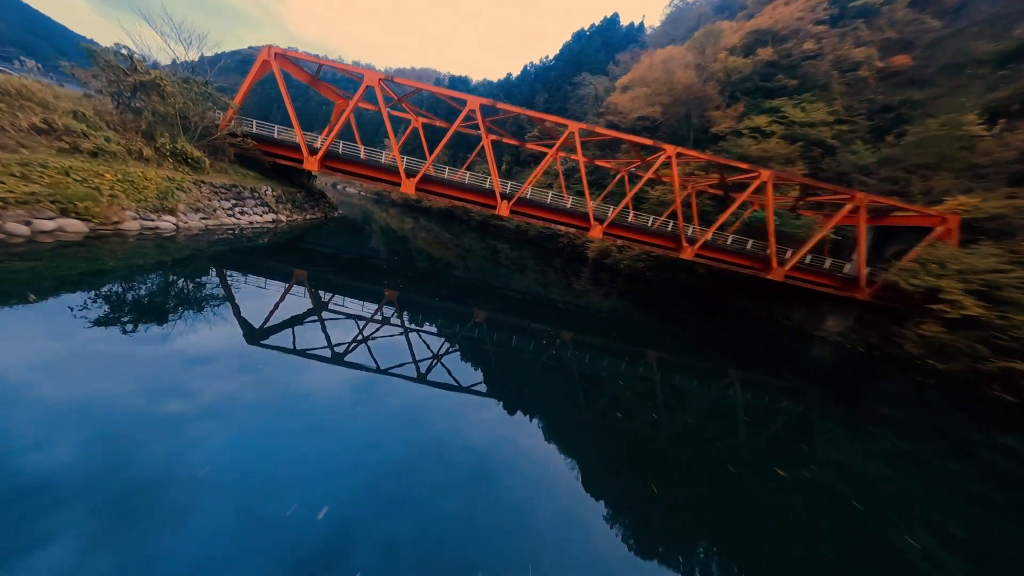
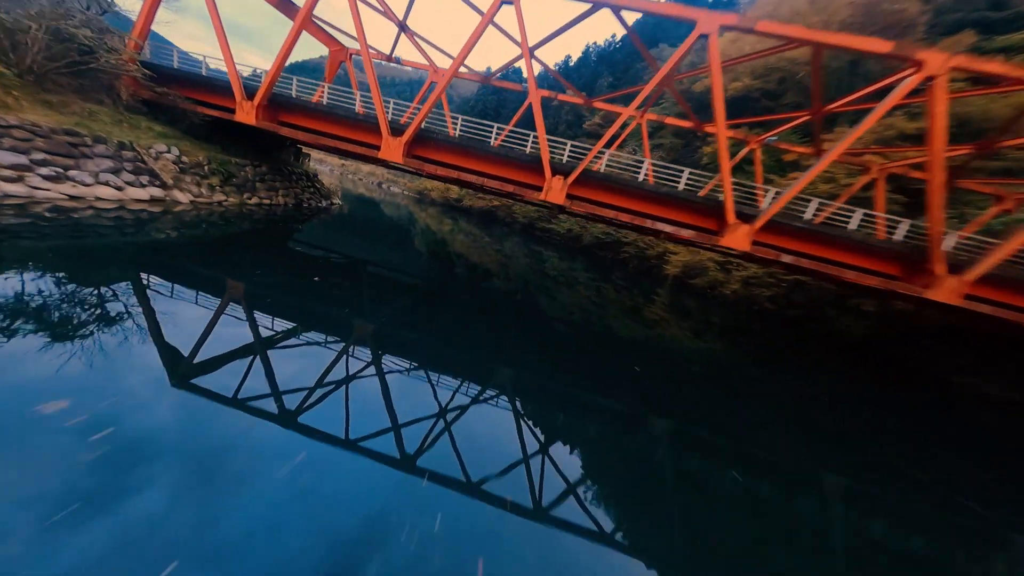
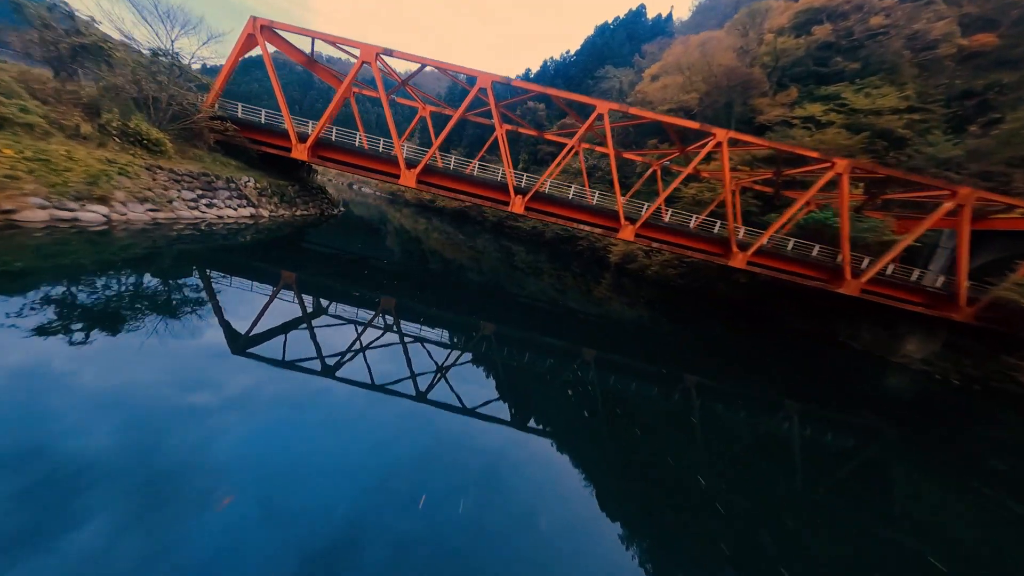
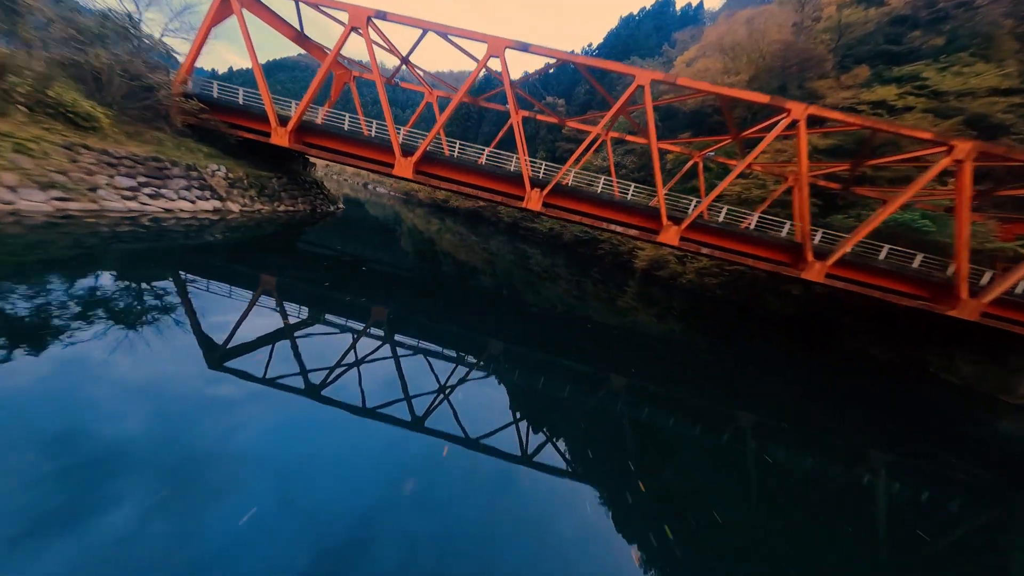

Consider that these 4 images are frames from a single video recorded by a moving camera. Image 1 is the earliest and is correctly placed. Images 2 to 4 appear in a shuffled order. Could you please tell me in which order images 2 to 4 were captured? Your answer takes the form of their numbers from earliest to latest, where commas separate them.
3, 4, 2
